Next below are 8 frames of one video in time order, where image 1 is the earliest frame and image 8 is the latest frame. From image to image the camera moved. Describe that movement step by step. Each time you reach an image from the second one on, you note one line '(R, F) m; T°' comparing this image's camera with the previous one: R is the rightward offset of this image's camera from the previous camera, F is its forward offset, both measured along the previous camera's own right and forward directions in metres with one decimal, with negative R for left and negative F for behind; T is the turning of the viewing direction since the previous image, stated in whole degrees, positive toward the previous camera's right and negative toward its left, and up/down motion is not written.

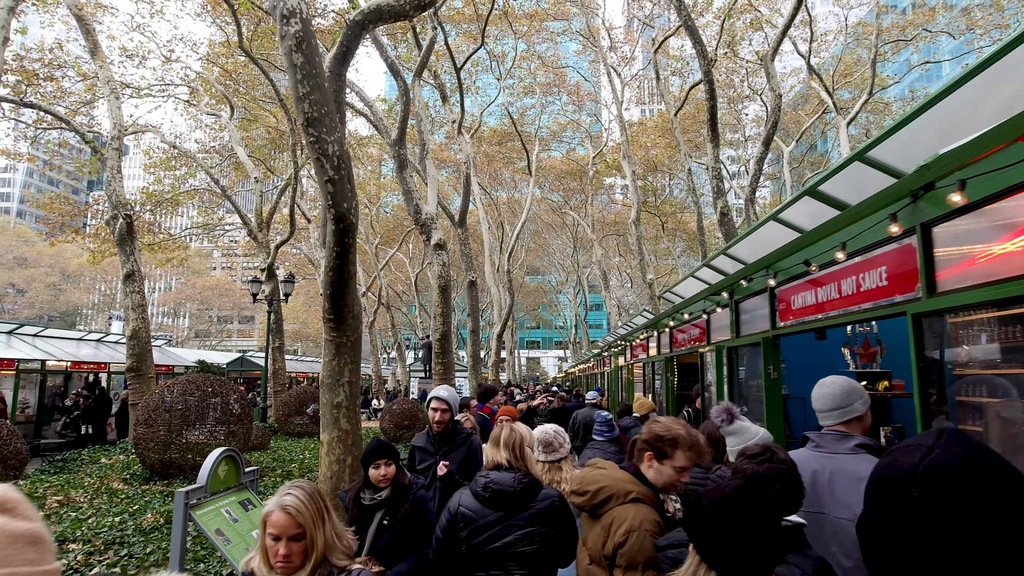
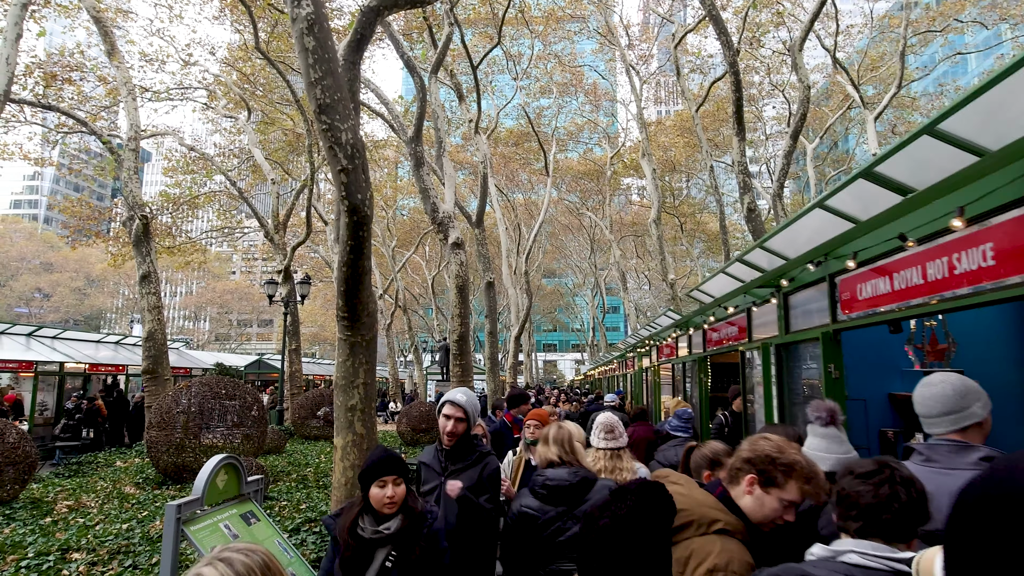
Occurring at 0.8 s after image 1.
(-0.1, +0.3) m; -2°
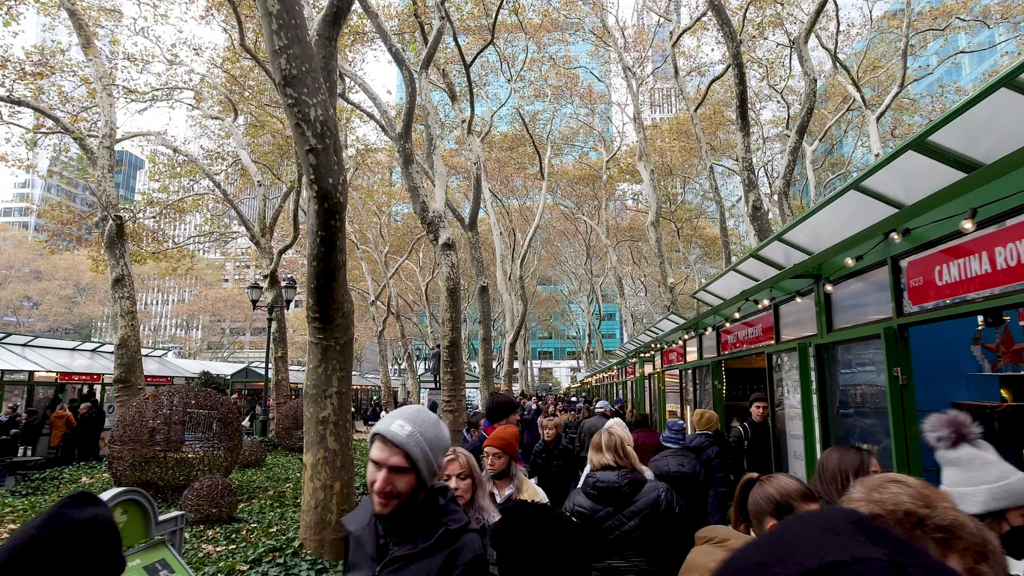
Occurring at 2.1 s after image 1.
(0.0, +0.6) m; 0°
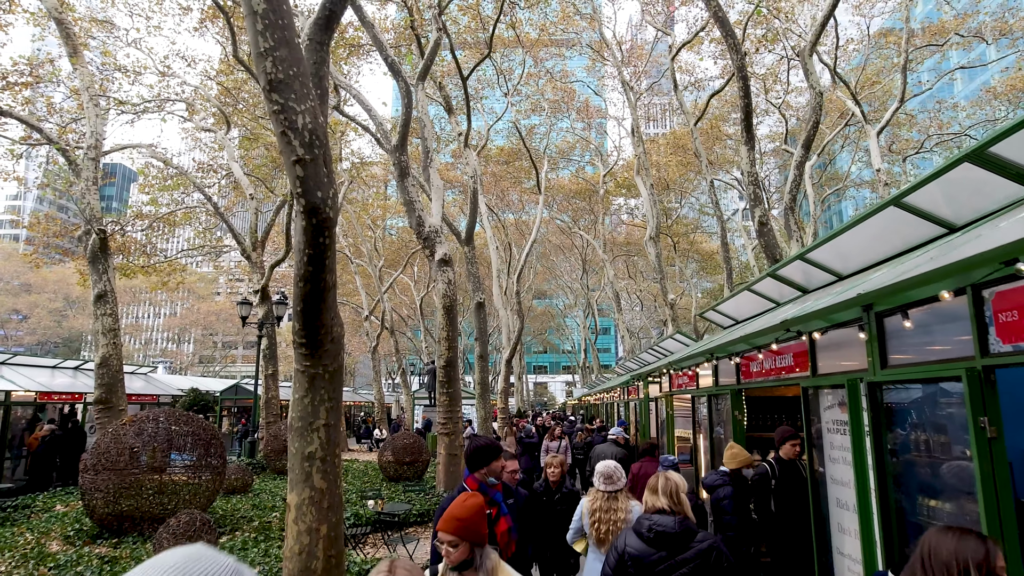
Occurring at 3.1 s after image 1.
(-0.1, +0.4) m; +1°
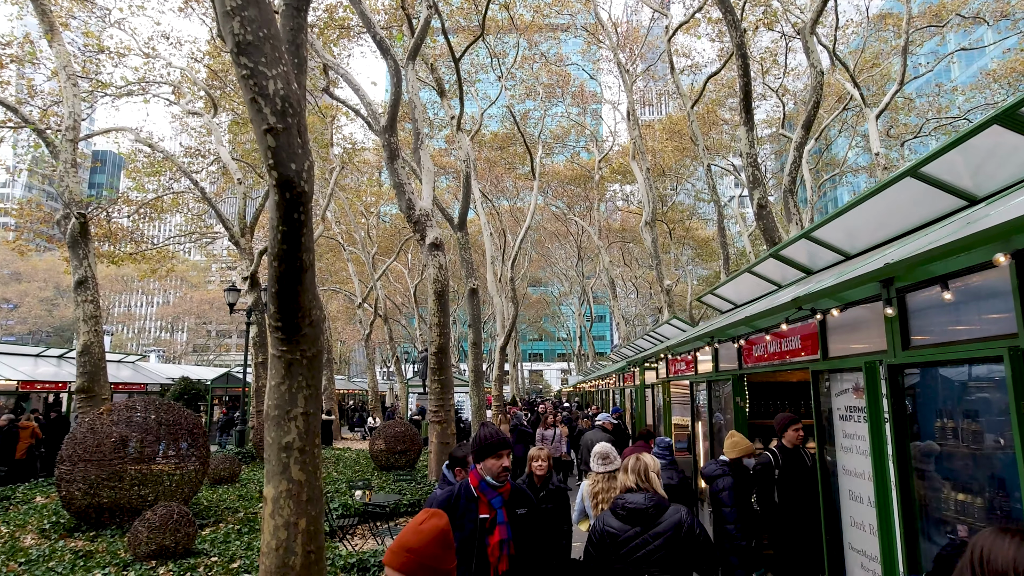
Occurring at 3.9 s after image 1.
(0.0, +0.3) m; 0°
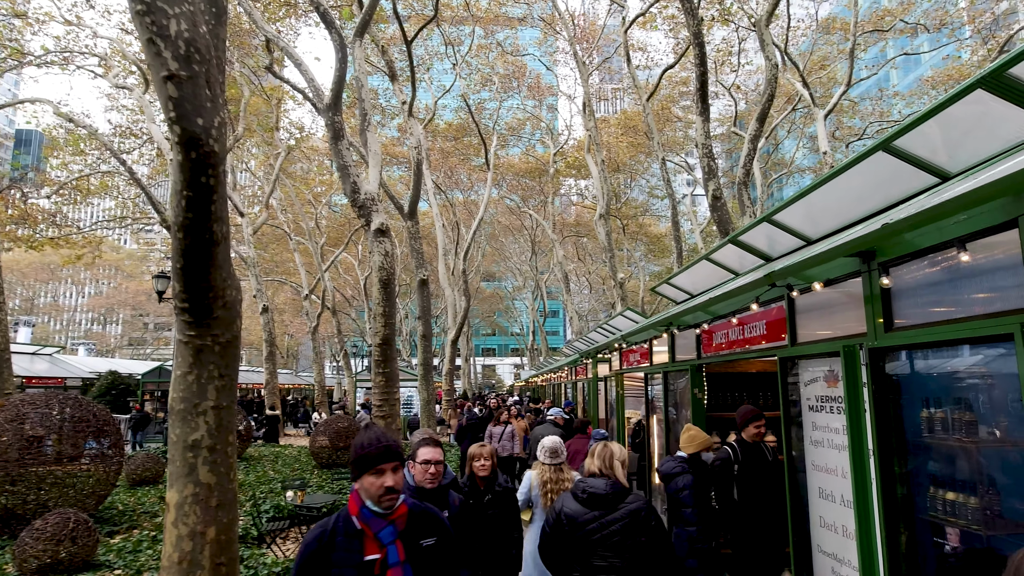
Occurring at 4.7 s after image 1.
(+0.1, +0.4) m; +5°
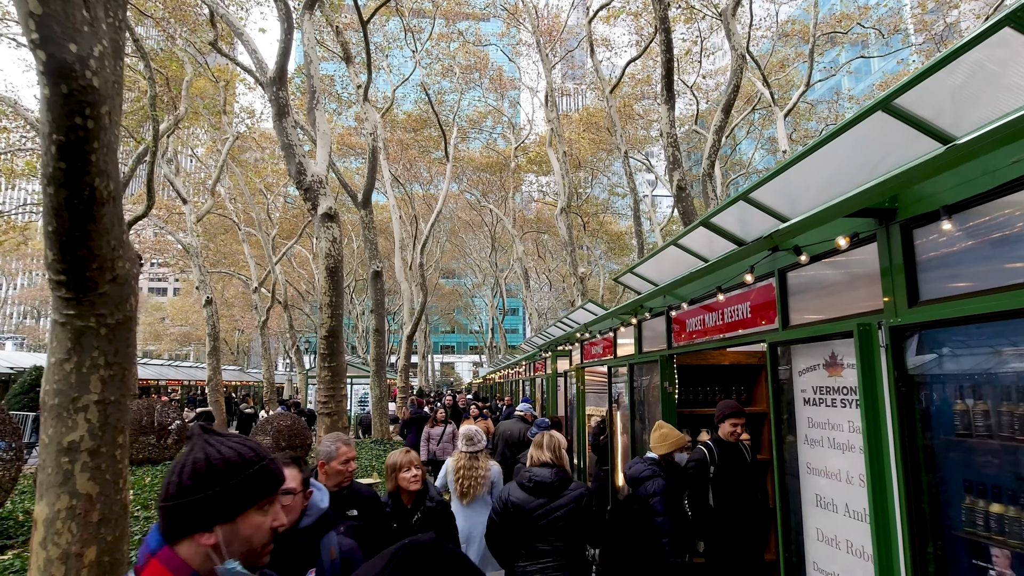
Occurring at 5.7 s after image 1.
(+0.1, +0.5) m; +4°
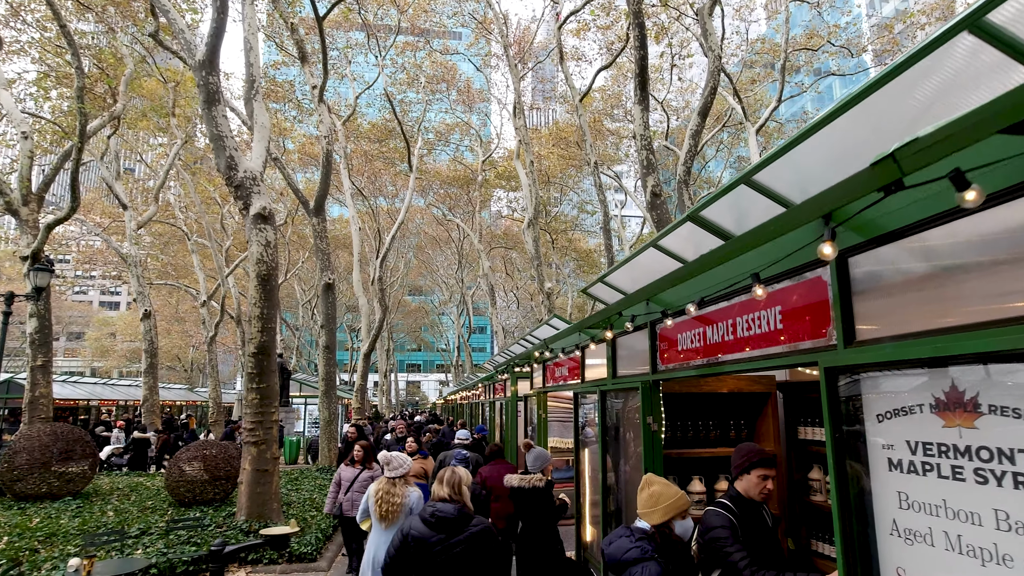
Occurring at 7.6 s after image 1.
(+0.2, +0.9) m; +3°
